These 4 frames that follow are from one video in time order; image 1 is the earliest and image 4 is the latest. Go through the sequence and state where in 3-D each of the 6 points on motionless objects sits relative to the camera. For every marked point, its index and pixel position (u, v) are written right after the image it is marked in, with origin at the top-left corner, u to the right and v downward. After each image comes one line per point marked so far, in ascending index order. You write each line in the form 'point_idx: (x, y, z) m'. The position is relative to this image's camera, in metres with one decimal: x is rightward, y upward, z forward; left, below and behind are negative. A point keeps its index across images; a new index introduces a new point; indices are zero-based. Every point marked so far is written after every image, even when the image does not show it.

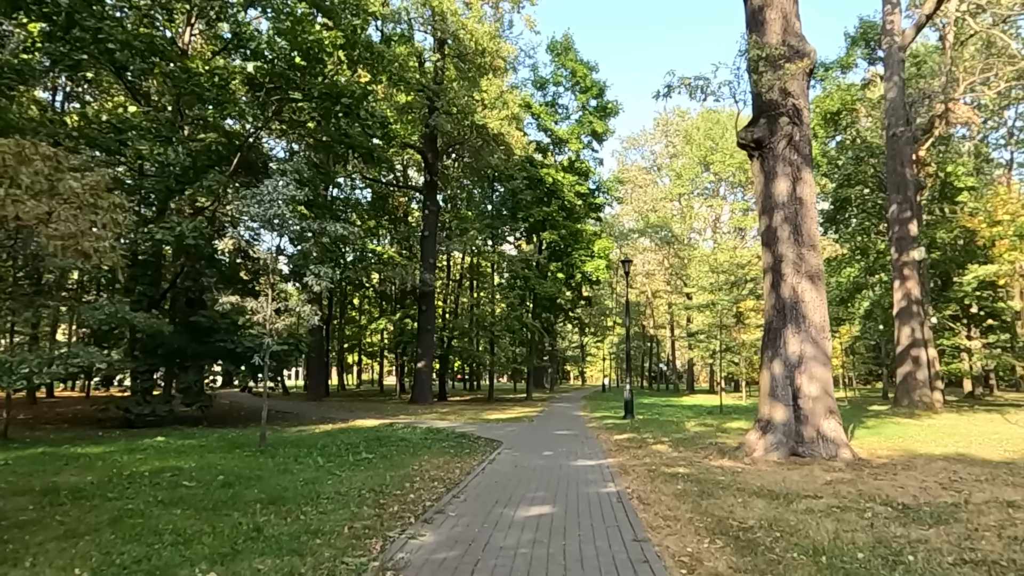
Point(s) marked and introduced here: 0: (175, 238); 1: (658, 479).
0: (-8.4, +1.3, +16.6) m
1: (+1.7, -2.3, +8.0) m
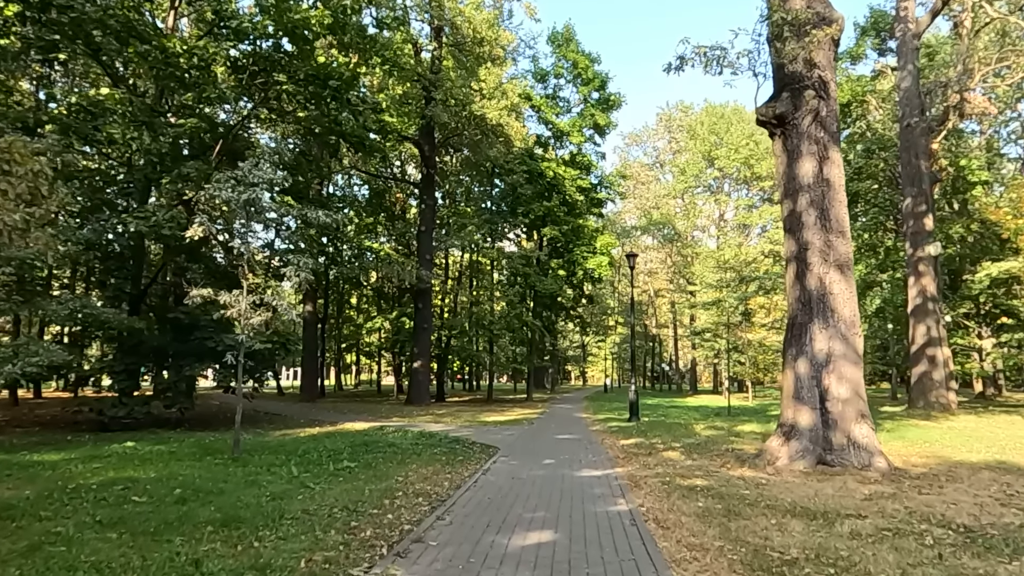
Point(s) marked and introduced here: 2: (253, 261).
0: (-8.4, +1.4, +15.6) m
1: (+1.7, -2.2, +7.0) m
2: (-5.4, +0.5, +14.0) m
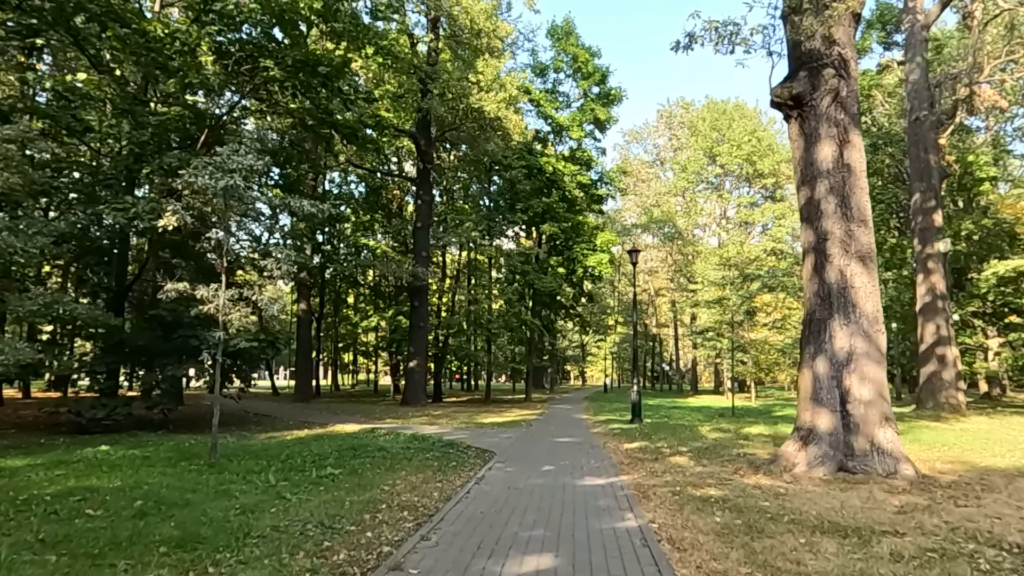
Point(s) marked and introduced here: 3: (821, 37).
0: (-8.4, +1.5, +14.9) m
1: (+1.7, -2.1, +6.4) m
2: (-5.5, +0.6, +13.3) m
3: (+4.1, +3.3, +8.9) m
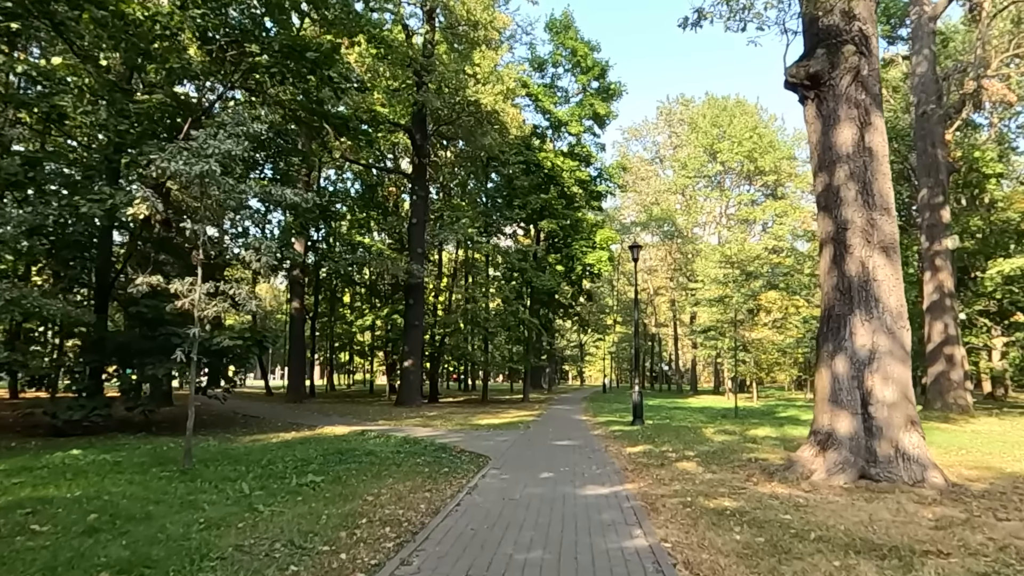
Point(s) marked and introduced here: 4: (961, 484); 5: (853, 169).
0: (-8.5, +1.6, +14.3) m
1: (+1.6, -2.0, +5.7) m
2: (-5.6, +0.7, +12.6) m
3: (+4.1, +3.4, +8.3) m
4: (+5.3, -2.3, +8.0) m
5: (+4.2, +1.4, +8.3) m
